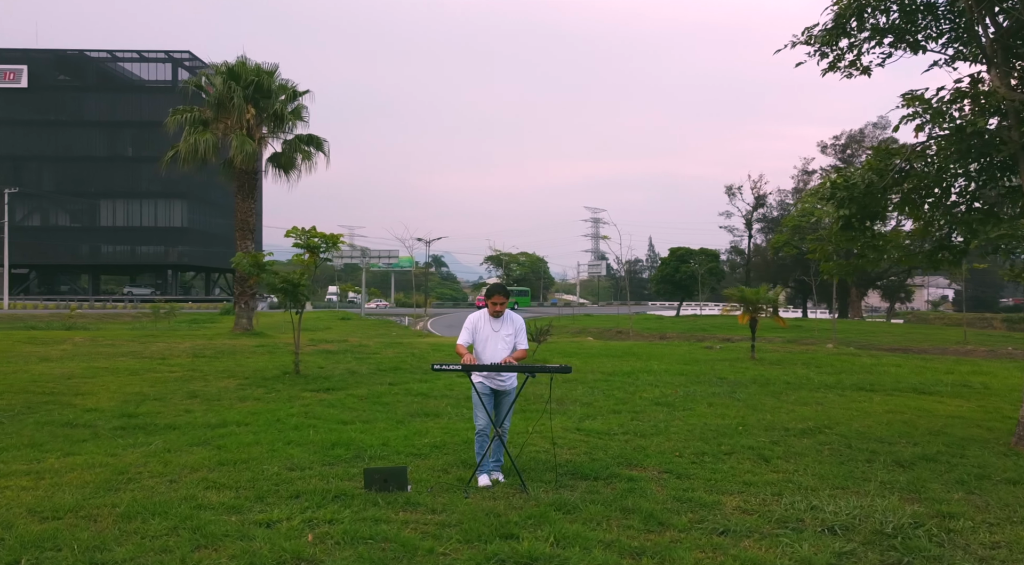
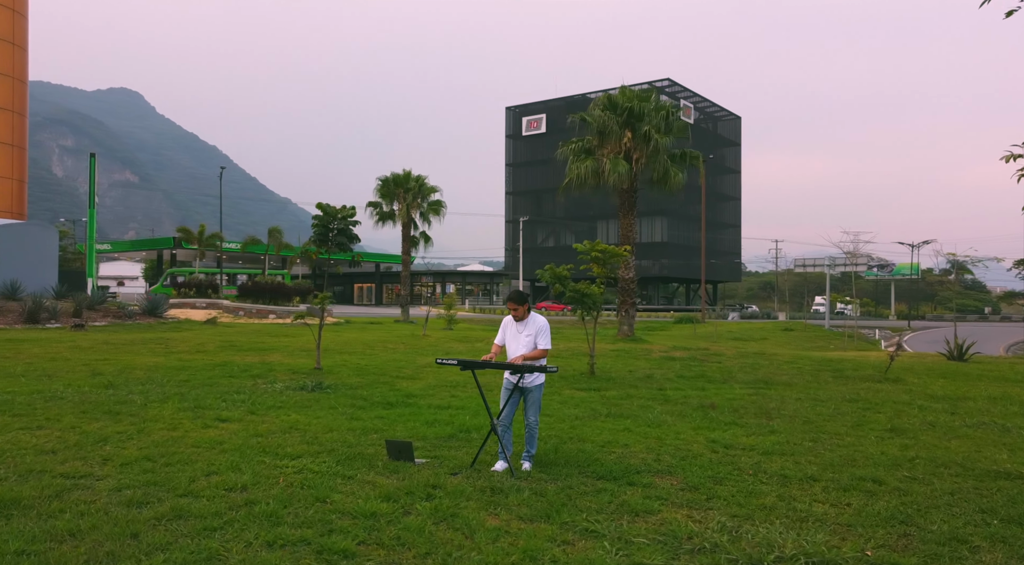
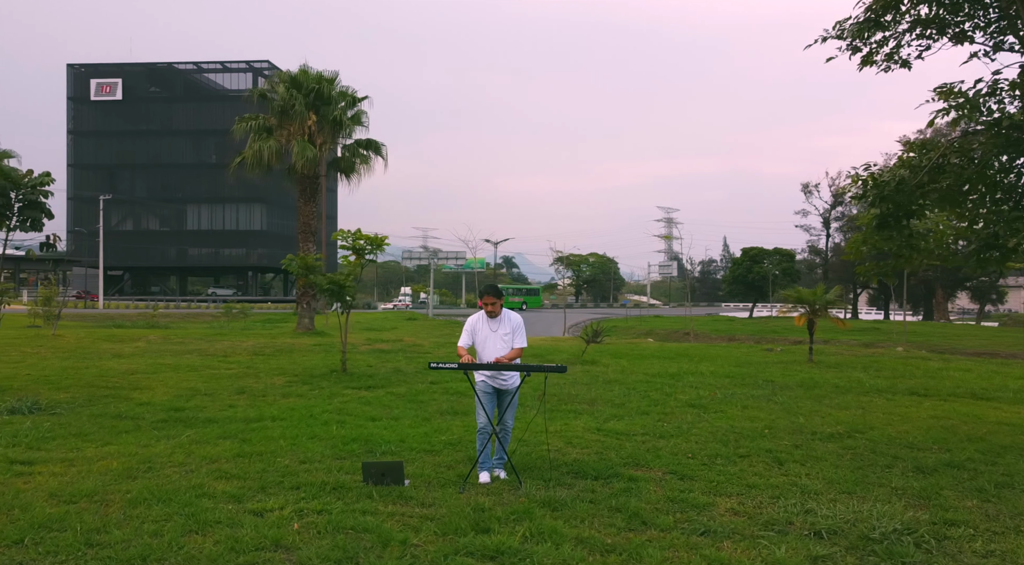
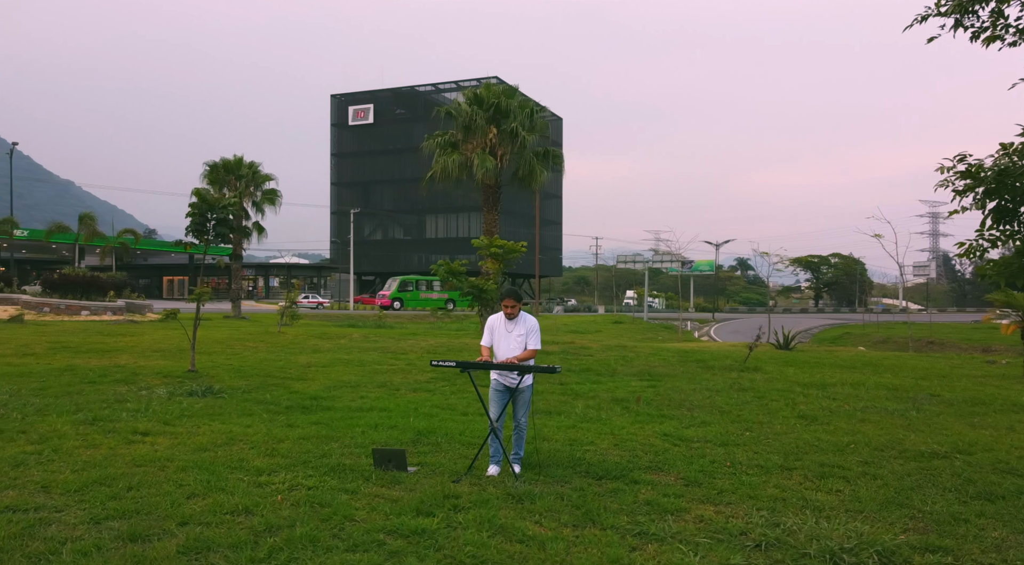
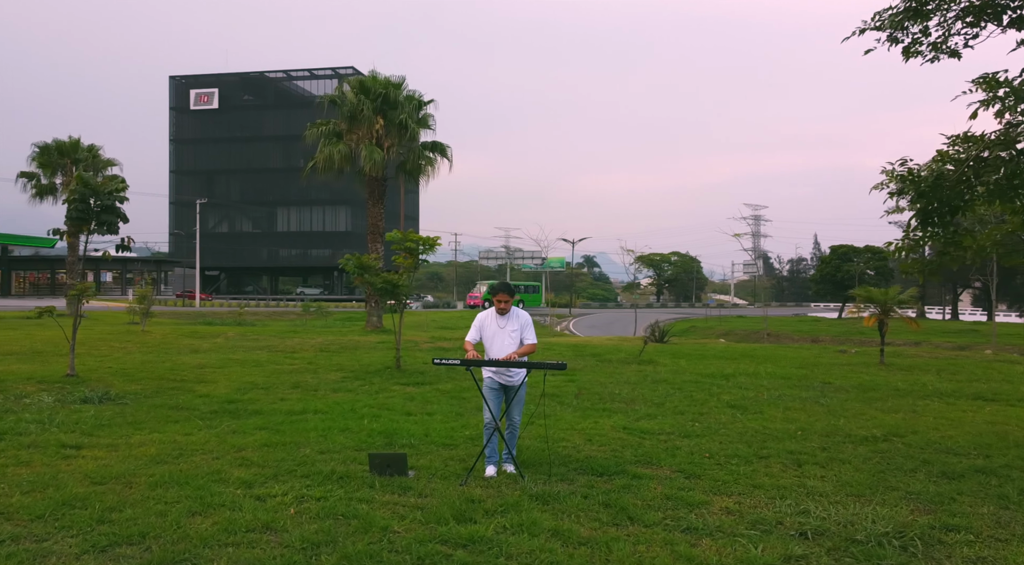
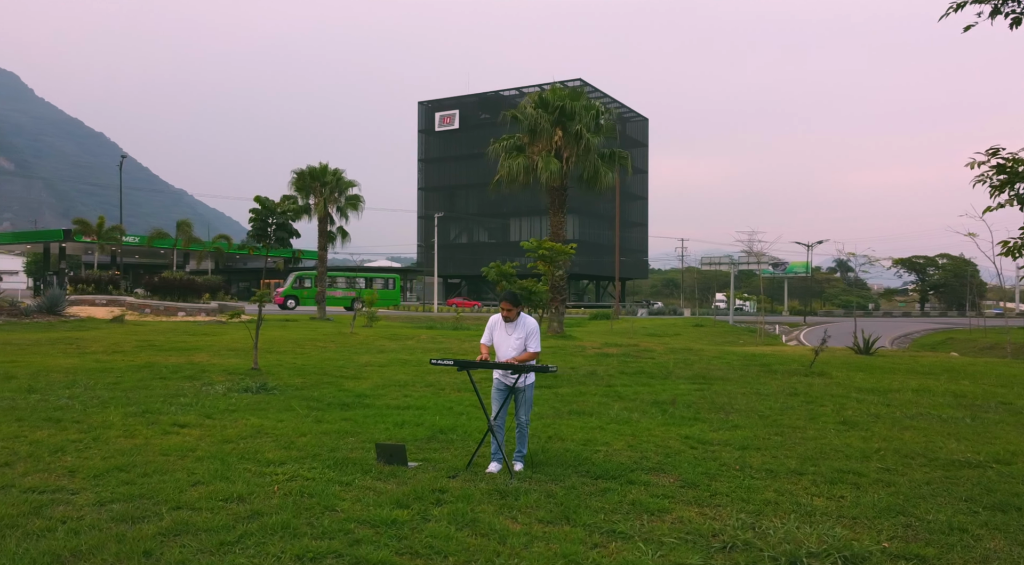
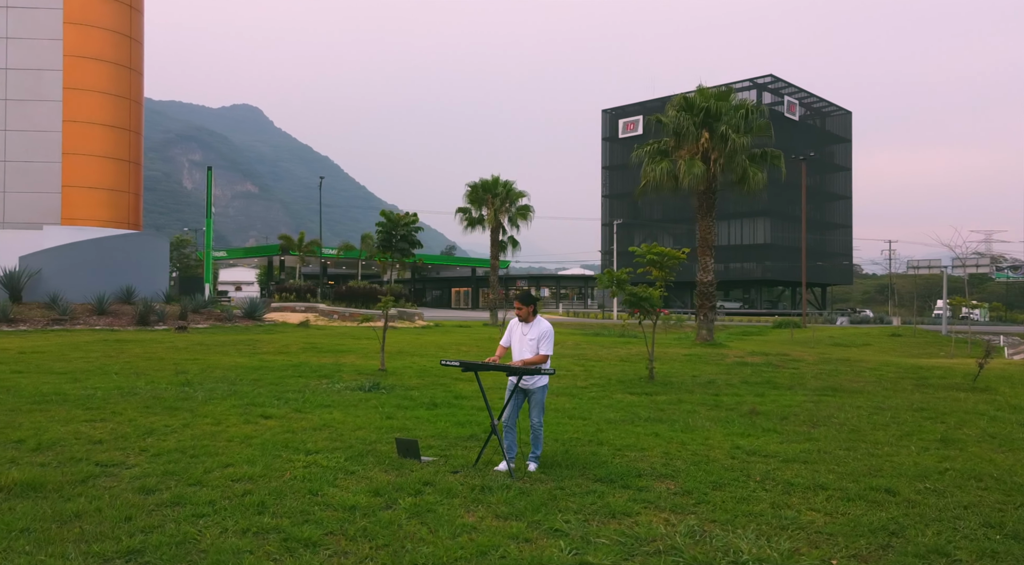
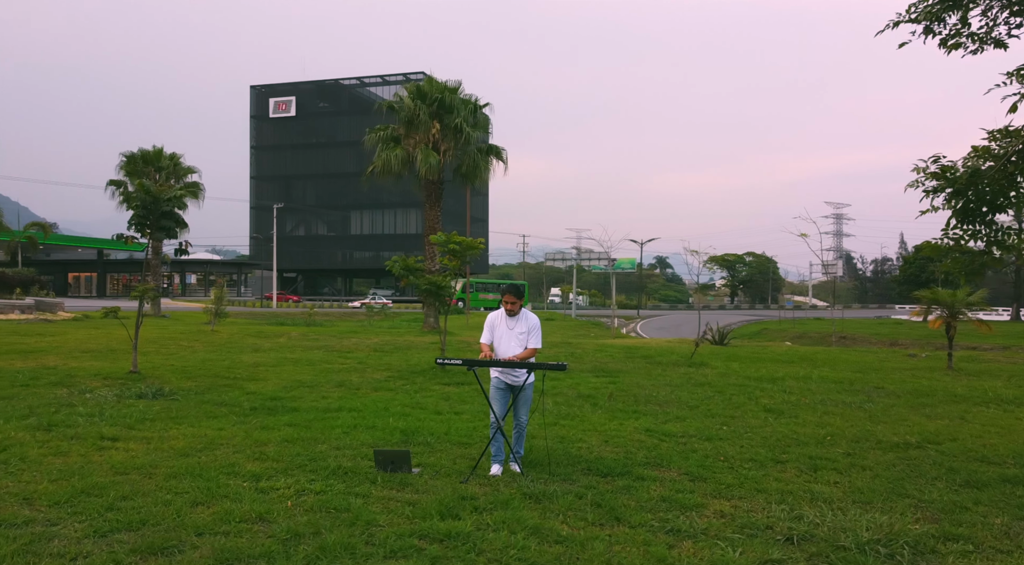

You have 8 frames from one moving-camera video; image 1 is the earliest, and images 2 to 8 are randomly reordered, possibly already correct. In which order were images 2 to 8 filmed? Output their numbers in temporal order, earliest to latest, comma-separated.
3, 5, 8, 4, 6, 2, 7
